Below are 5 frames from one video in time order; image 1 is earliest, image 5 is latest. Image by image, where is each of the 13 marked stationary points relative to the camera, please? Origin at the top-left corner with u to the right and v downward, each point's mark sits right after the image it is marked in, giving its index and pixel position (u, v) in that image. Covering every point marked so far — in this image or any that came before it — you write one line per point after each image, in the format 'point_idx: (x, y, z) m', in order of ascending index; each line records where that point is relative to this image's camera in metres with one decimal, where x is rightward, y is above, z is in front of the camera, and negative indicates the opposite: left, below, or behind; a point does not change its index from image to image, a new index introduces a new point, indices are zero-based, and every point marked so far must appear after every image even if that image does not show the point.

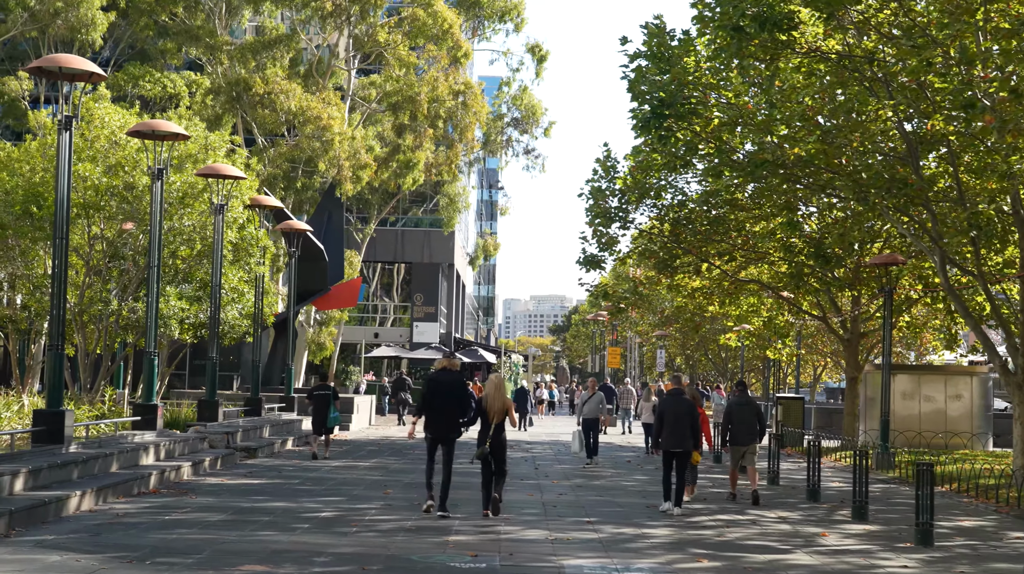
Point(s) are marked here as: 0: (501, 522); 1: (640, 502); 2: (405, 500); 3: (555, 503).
0: (-0.1, -2.5, +14.2) m
1: (+1.8, -2.8, +18.0) m
2: (-1.3, -2.6, +16.7) m
3: (+0.6, -2.7, +17.4) m
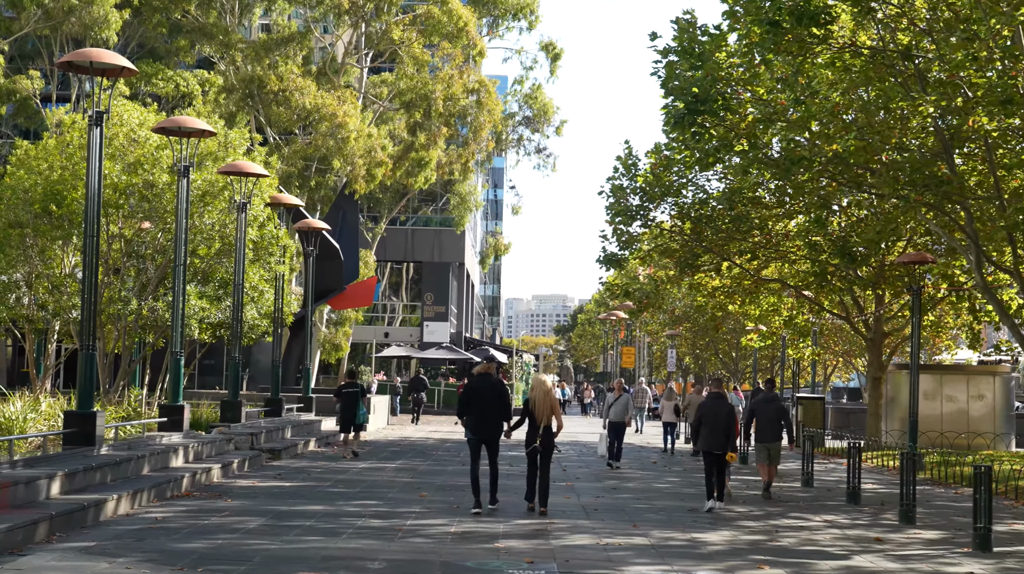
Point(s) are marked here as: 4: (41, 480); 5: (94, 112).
0: (+0.4, -2.5, +13.9) m
1: (+2.2, -2.8, +17.7) m
2: (-0.8, -2.6, +16.4) m
3: (+1.1, -2.7, +17.1) m
4: (-4.4, -1.8, +12.6) m
5: (-5.0, +2.1, +16.5) m
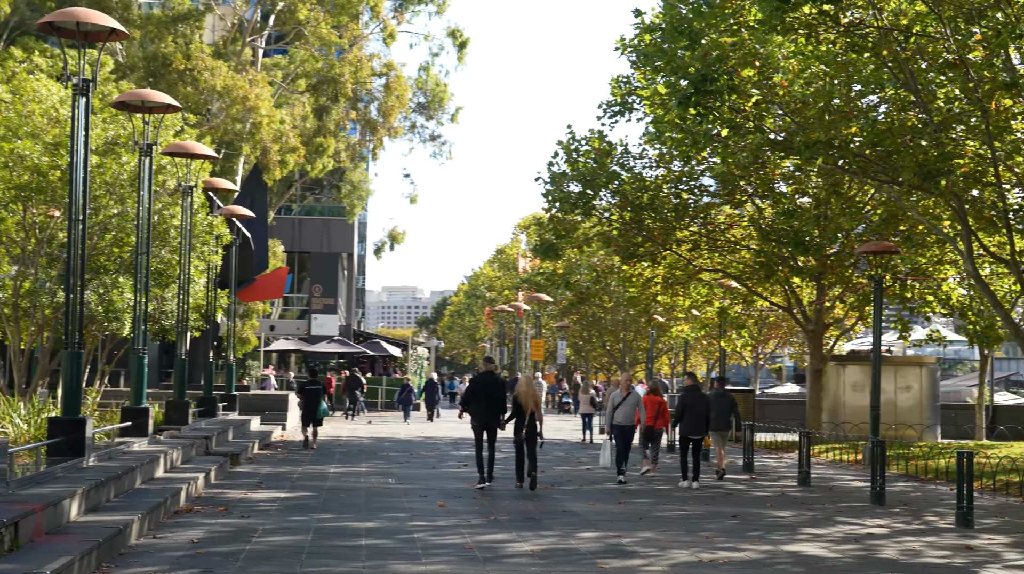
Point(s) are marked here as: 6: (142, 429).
0: (+1.0, -2.4, +12.6) m
1: (+2.4, -2.7, +16.6) m
2: (-0.4, -2.5, +15.0) m
3: (+1.3, -2.6, +15.9) m
4: (-3.6, -1.7, +10.9) m
5: (-4.6, +2.2, +14.6) m
6: (-5.0, -1.9, +18.3) m
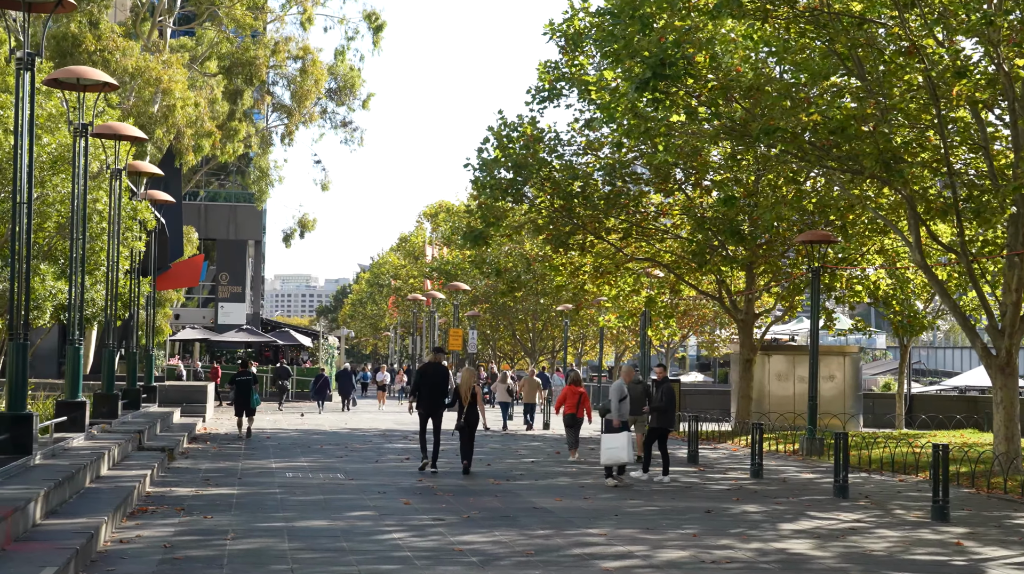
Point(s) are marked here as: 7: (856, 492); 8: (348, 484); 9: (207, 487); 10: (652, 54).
0: (+0.9, -2.3, +12.2) m
1: (+2.0, -2.6, +16.3) m
2: (-0.8, -2.4, +14.4) m
3: (+1.0, -2.5, +15.4) m
4: (-3.5, -1.6, +10.0) m
5: (-4.9, +2.3, +13.6) m
6: (-5.5, -1.7, +17.4) m
7: (+4.6, -2.7, +18.3) m
8: (-2.1, -2.5, +17.4) m
9: (-3.6, -2.4, +16.1) m
10: (+1.9, +3.4, +19.6) m
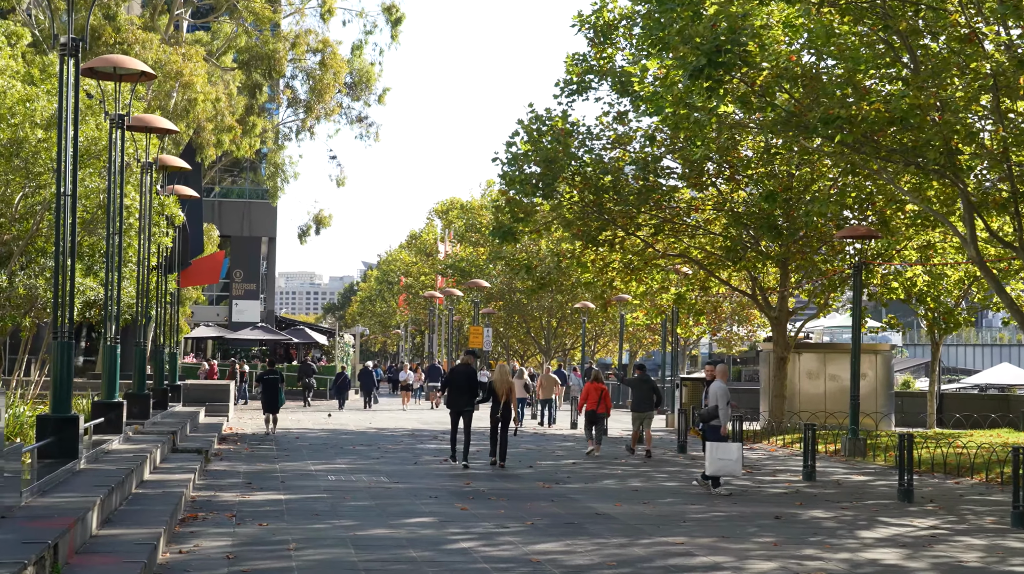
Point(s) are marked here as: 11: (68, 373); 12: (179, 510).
0: (+1.5, -2.2, +11.5) m
1: (+2.6, -2.5, +15.6) m
2: (-0.1, -2.3, +13.8) m
3: (+1.6, -2.4, +14.8) m
4: (-2.9, -1.6, +9.4) m
5: (-4.3, +2.4, +13.0) m
6: (-4.9, -1.7, +16.8) m
7: (+5.3, -2.7, +17.7) m
8: (-1.4, -2.5, +16.8) m
9: (-2.9, -2.3, +15.4) m
10: (+2.6, +3.4, +19.0) m
11: (-4.2, -0.8, +12.7) m
12: (-3.0, -2.0, +12.4) m
